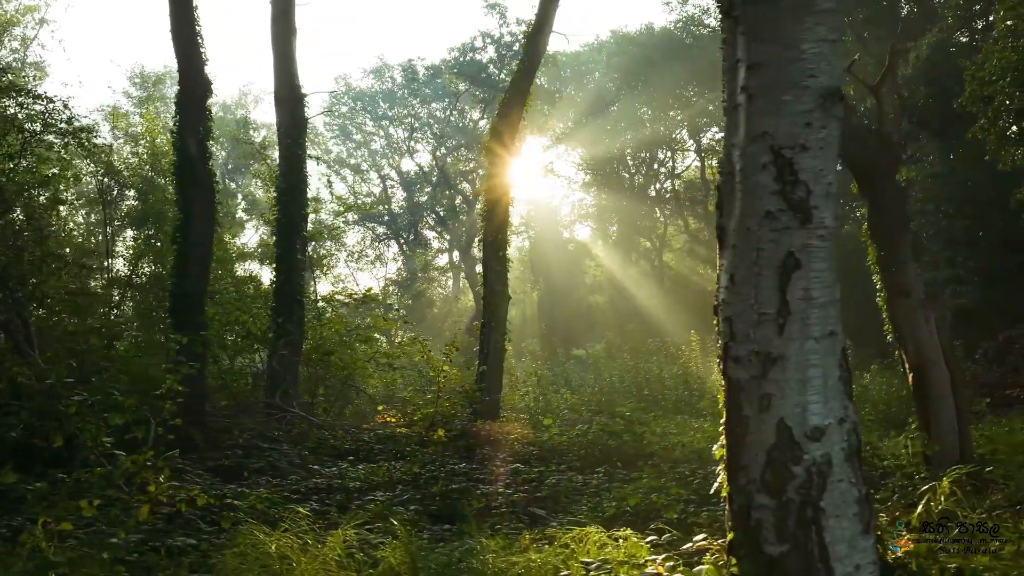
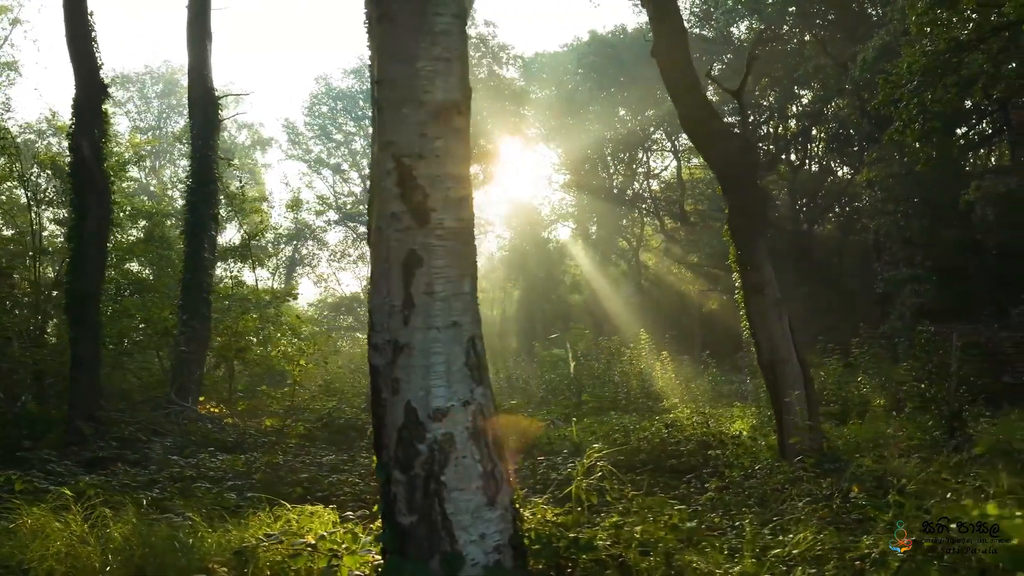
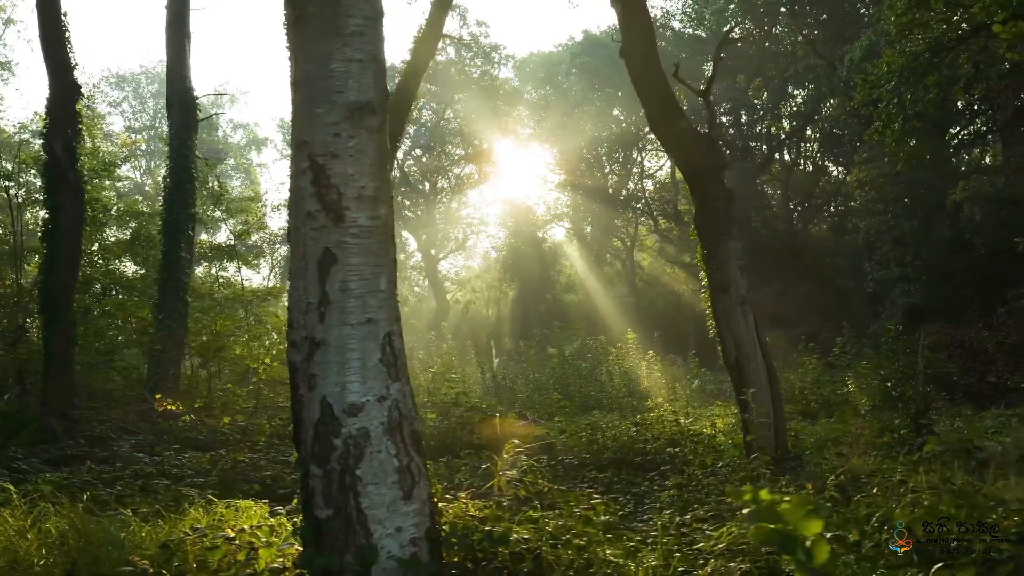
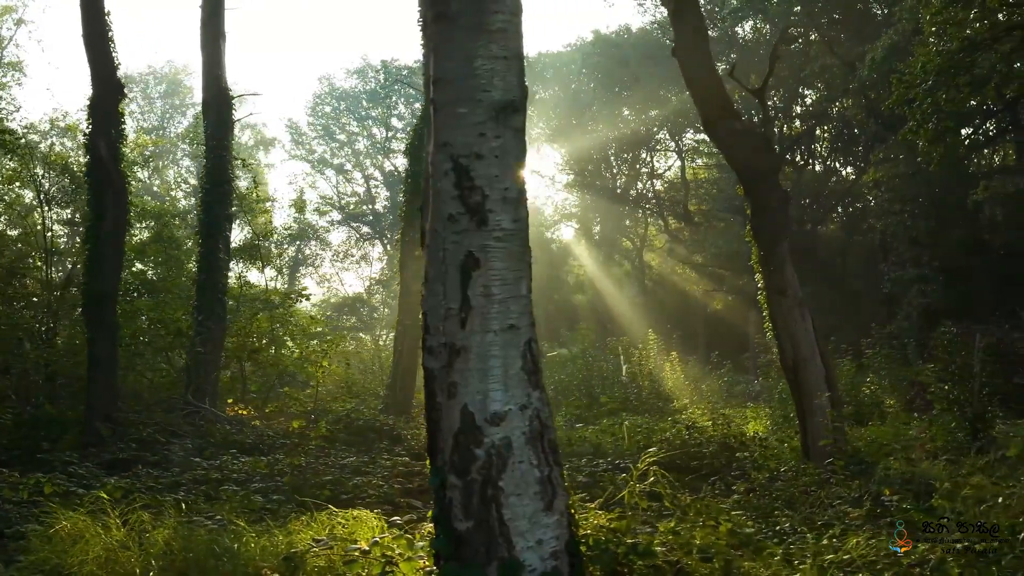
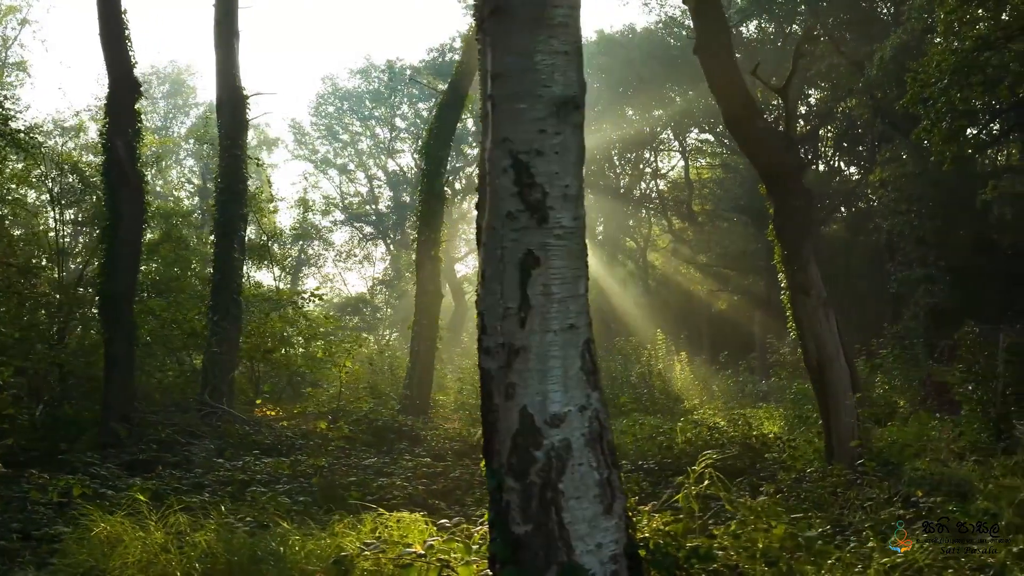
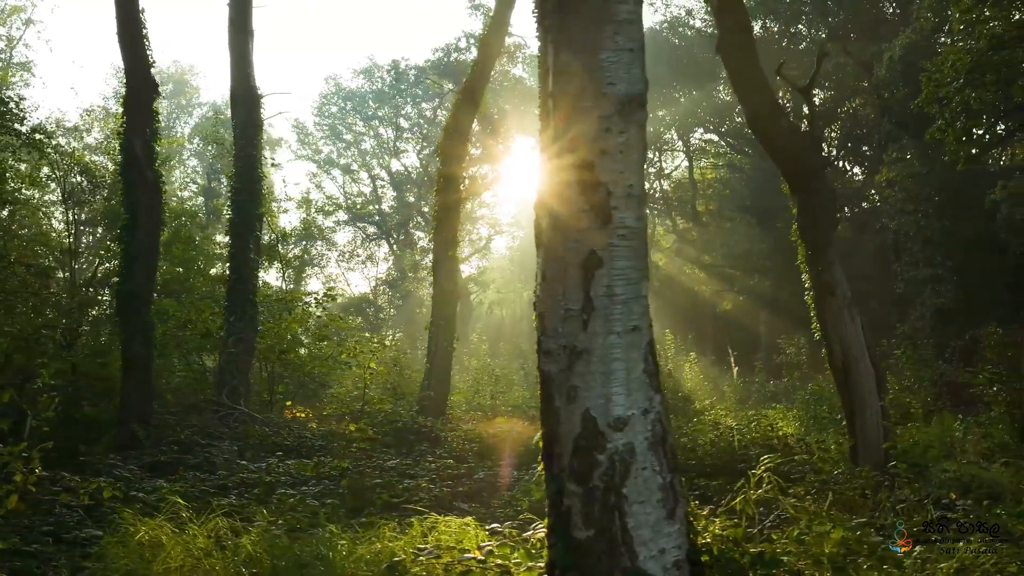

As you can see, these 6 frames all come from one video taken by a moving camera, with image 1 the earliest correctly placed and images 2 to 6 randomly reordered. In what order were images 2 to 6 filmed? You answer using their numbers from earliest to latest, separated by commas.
6, 5, 4, 2, 3
